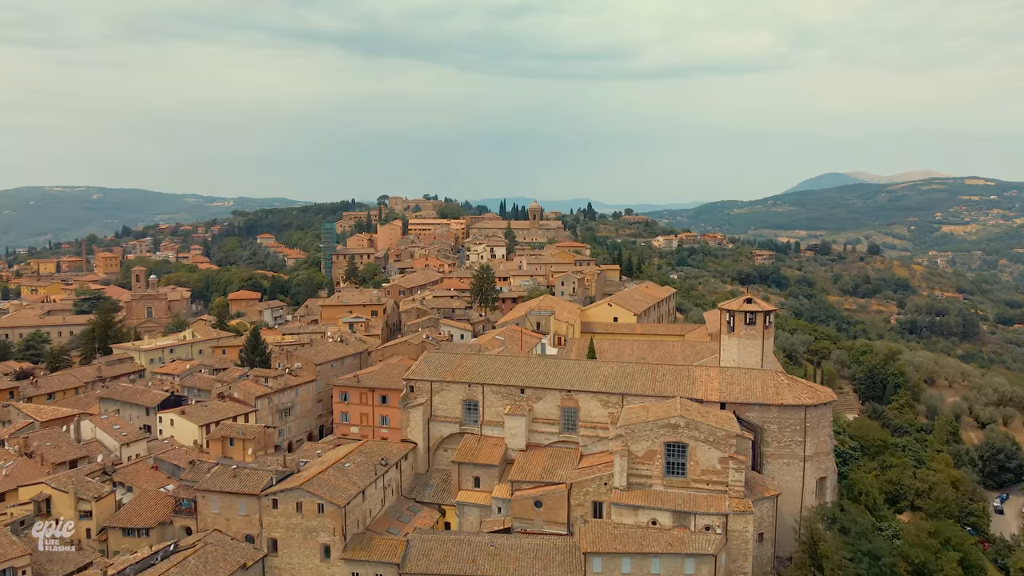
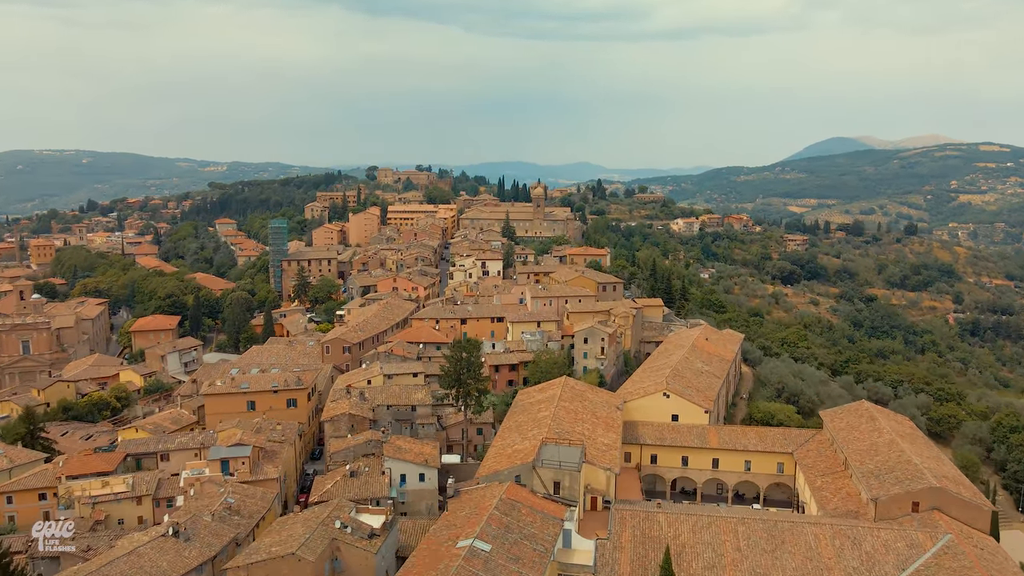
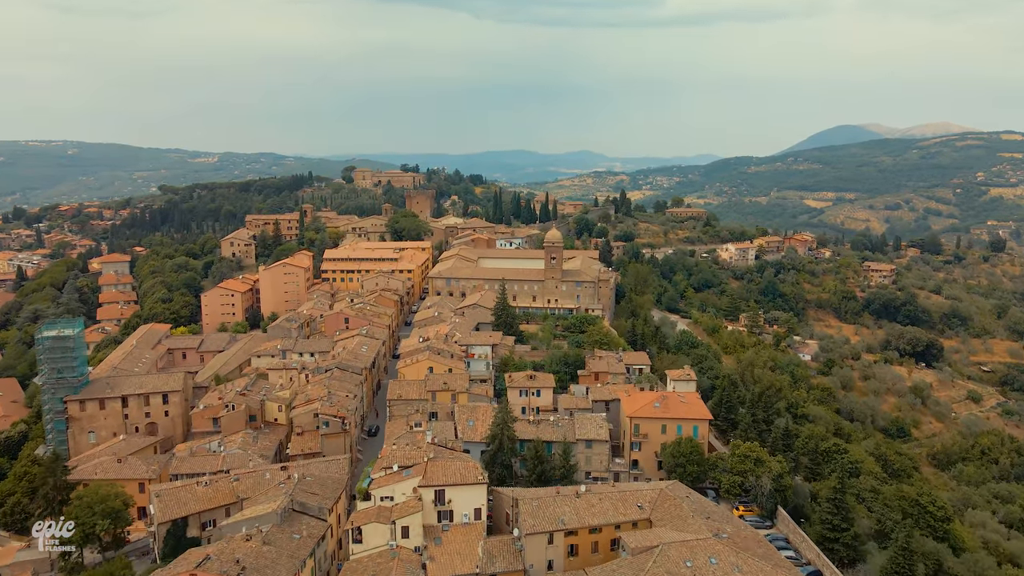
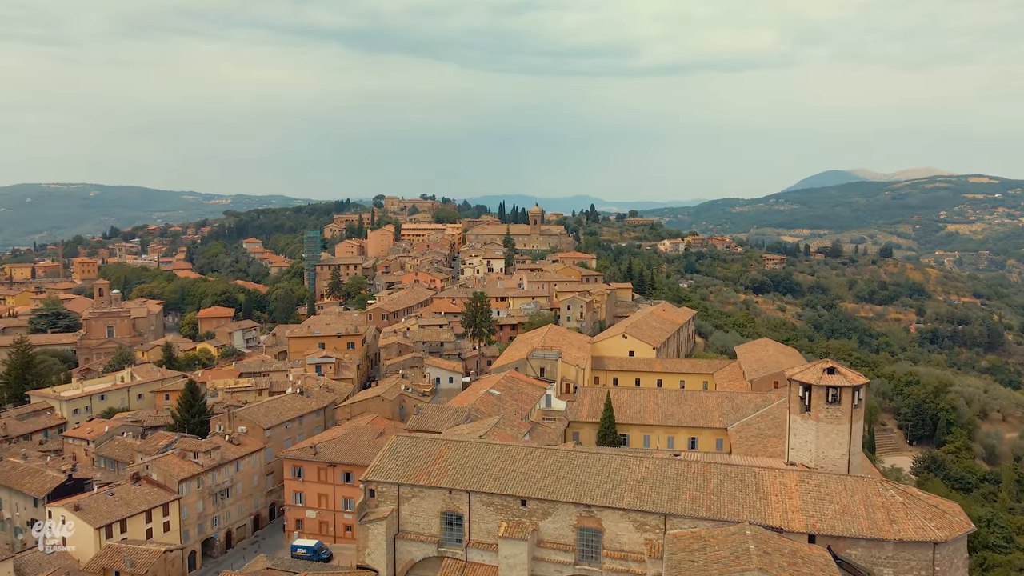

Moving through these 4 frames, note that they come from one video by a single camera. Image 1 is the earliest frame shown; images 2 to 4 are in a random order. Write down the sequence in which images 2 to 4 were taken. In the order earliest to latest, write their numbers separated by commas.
4, 2, 3
